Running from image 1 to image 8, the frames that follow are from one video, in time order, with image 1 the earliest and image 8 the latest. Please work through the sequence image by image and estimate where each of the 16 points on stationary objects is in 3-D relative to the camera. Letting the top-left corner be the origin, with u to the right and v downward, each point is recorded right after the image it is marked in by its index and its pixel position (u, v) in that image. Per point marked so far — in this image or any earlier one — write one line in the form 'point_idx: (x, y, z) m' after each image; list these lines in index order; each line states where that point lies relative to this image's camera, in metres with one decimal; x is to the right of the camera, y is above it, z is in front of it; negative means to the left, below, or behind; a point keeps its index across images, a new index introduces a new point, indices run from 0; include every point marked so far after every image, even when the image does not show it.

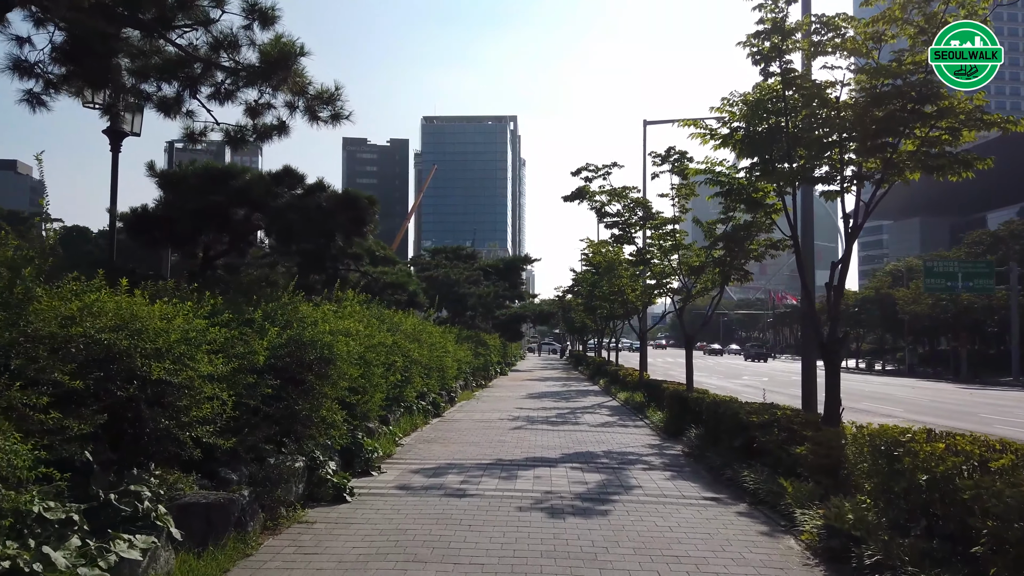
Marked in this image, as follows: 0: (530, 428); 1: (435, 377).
0: (+0.4, -2.8, +15.2) m
1: (-1.7, -2.1, +17.4) m
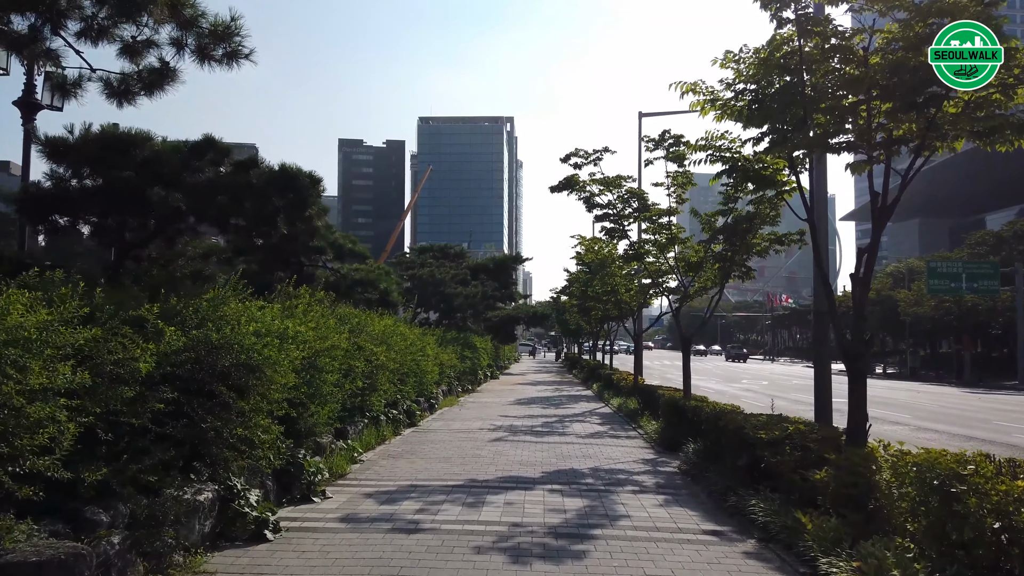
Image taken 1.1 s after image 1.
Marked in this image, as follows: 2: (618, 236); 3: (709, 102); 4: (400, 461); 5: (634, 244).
0: (0.0, -2.8, +13.8) m
1: (-2.1, -2.0, +16.0) m
2: (+2.2, +1.1, +15.7) m
3: (+2.2, +2.1, +8.2) m
4: (-1.7, -2.6, +11.1) m
5: (+2.6, +1.0, +16.2) m
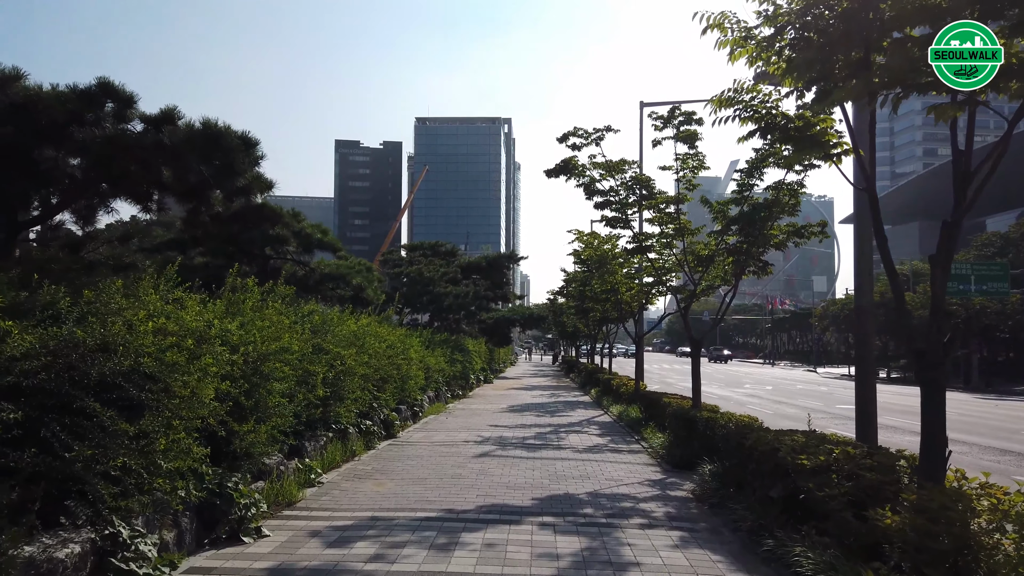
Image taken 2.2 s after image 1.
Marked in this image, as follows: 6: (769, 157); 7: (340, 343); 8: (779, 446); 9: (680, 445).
0: (-0.2, -2.7, +12.2) m
1: (-2.3, -2.0, +14.4) m
2: (+2.0, +1.2, +14.1) m
3: (+2.0, +2.2, +6.7) m
4: (-1.8, -2.5, +9.5) m
5: (+2.4, +1.0, +14.6) m
6: (+4.5, +2.3, +13.3) m
7: (-2.5, -0.8, +11.1) m
8: (+2.5, -1.5, +7.1) m
9: (+2.6, -2.4, +11.3) m
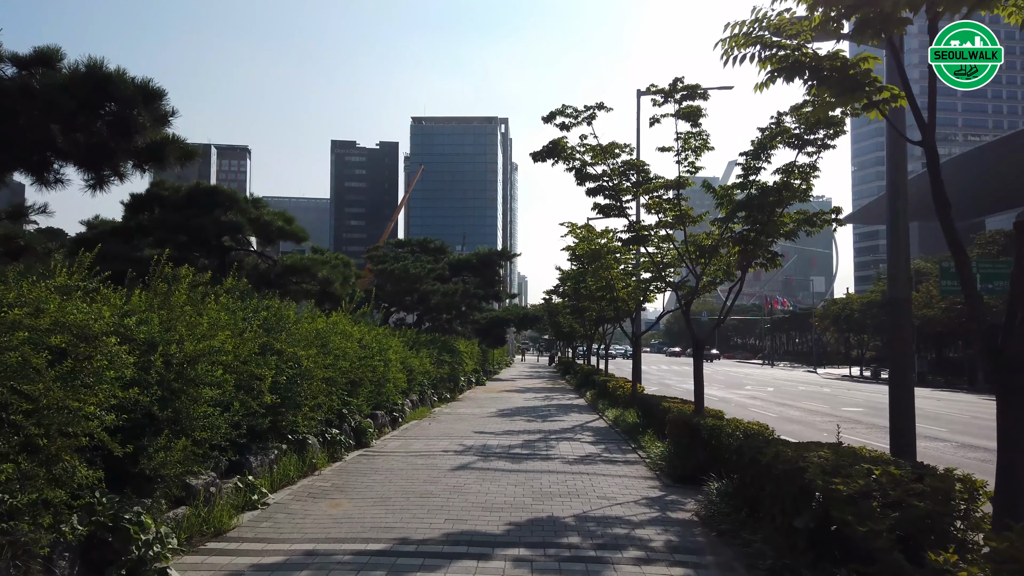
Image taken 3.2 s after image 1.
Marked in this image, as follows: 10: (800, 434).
0: (-0.5, -2.6, +10.9) m
1: (-2.6, -1.9, +13.1) m
2: (+1.7, +1.3, +12.8) m
3: (+1.8, +2.3, +5.4) m
4: (-2.1, -2.4, +8.2) m
5: (+2.2, +1.1, +13.4) m
6: (+4.3, +2.4, +12.0) m
7: (-2.8, -0.7, +9.8) m
8: (+2.3, -1.4, +5.8) m
9: (+2.4, -2.3, +10.0) m
10: (+7.6, -3.9, +19.7) m
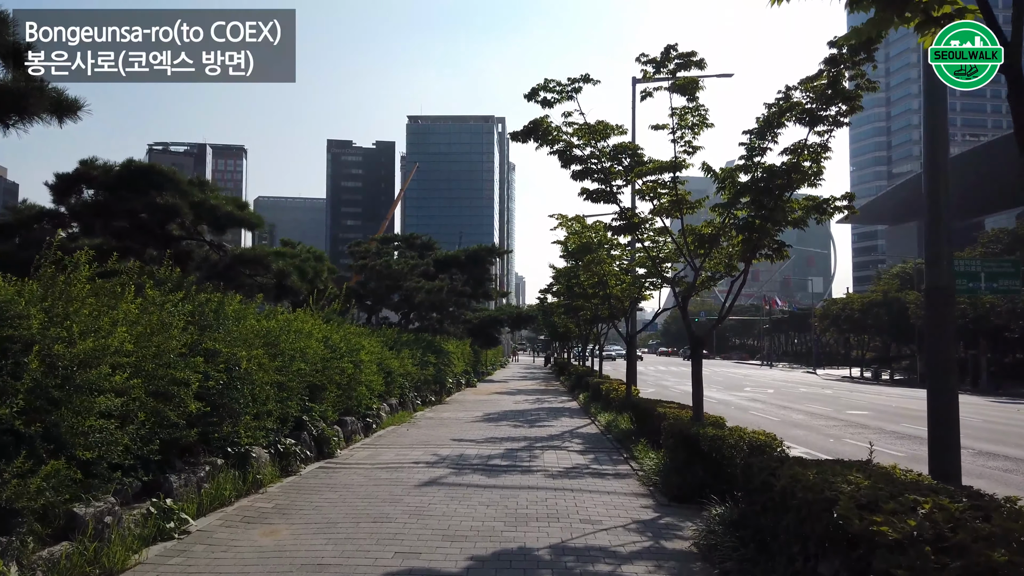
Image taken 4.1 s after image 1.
0: (-0.8, -2.5, +9.7) m
1: (-2.9, -1.8, +11.9) m
2: (+1.4, +1.4, +11.6) m
3: (+1.5, +2.4, +4.2) m
4: (-2.4, -2.3, +7.0) m
5: (+1.8, +1.2, +12.2) m
6: (+3.9, +2.5, +10.8) m
7: (-3.1, -0.6, +8.6) m
8: (+2.0, -1.3, +4.6) m
9: (+2.1, -2.2, +8.8) m
10: (+7.3, -3.8, +18.5) m
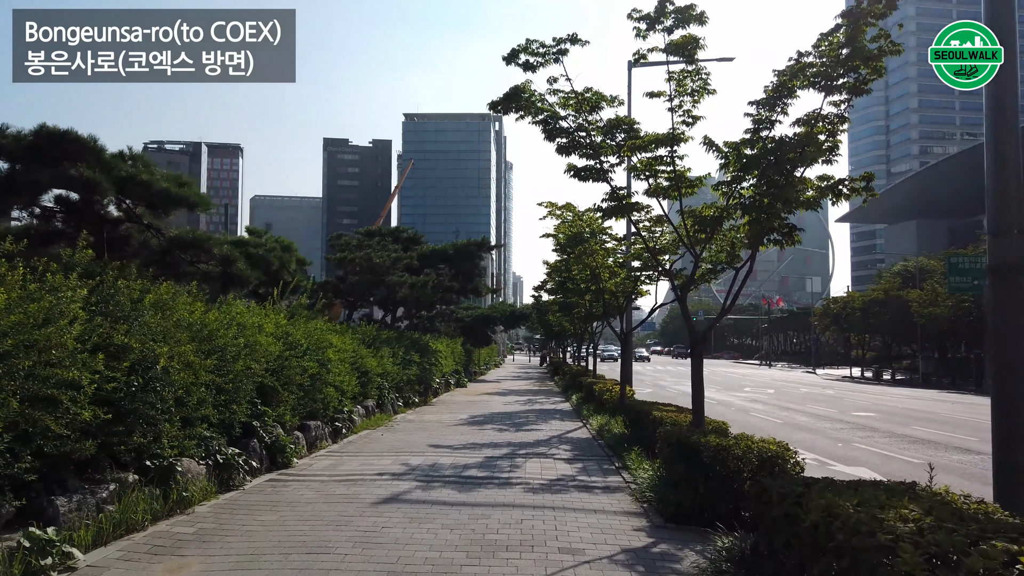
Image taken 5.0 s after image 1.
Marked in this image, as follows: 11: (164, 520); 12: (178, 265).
0: (-1.1, -2.4, +8.5) m
1: (-3.2, -1.6, +10.6) m
2: (+1.1, +1.5, +10.4) m
3: (+1.2, +2.5, +2.9) m
4: (-2.7, -2.1, +5.7) m
5: (+1.5, +1.4, +10.9) m
6: (+3.6, +2.7, +9.6) m
7: (-3.4, -0.5, +7.3) m
8: (+1.7, -1.1, +3.4) m
9: (+1.8, -2.1, +7.6) m
10: (+7.0, -3.6, +17.3) m
11: (-3.3, -2.2, +7.0) m
12: (-4.5, +0.3, +10.2) m
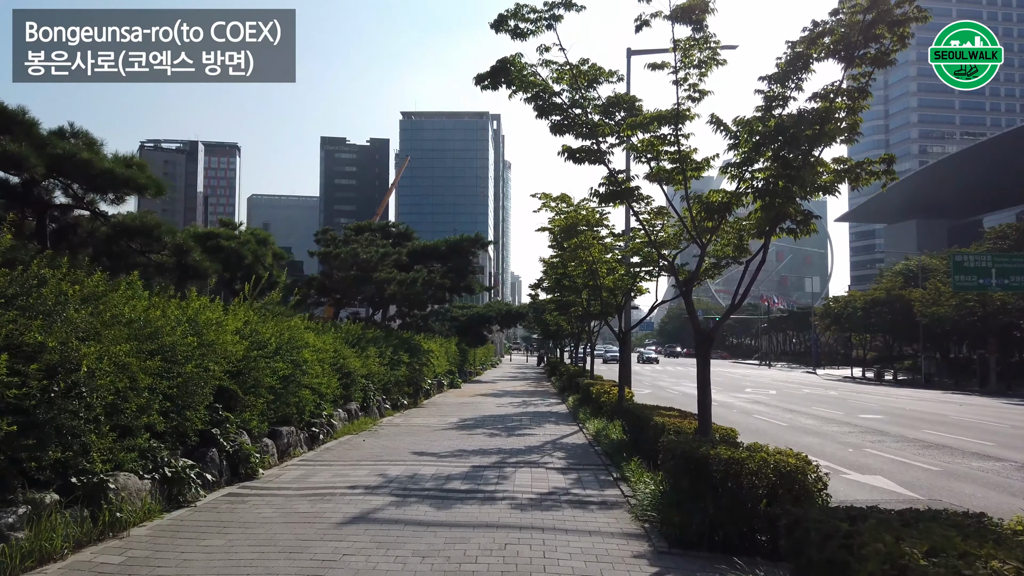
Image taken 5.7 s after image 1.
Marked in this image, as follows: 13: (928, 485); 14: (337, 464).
0: (-1.2, -2.3, +7.5) m
1: (-3.4, -1.5, +9.7) m
2: (+1.0, +1.6, +9.4) m
3: (+1.0, +2.6, +2.0) m
4: (-2.8, -2.0, +4.8) m
5: (+1.4, +1.5, +10.0) m
6: (+3.5, +2.8, +8.6) m
7: (-3.6, -0.4, +6.4) m
8: (+1.5, -1.1, +2.4) m
9: (+1.6, -2.0, +6.6) m
10: (+6.8, -3.5, +16.4) m
11: (-3.4, -2.1, +6.0) m
12: (-4.6, +0.4, +9.3) m
13: (+6.6, -3.1, +11.9) m
14: (-2.5, -2.5, +10.7) m
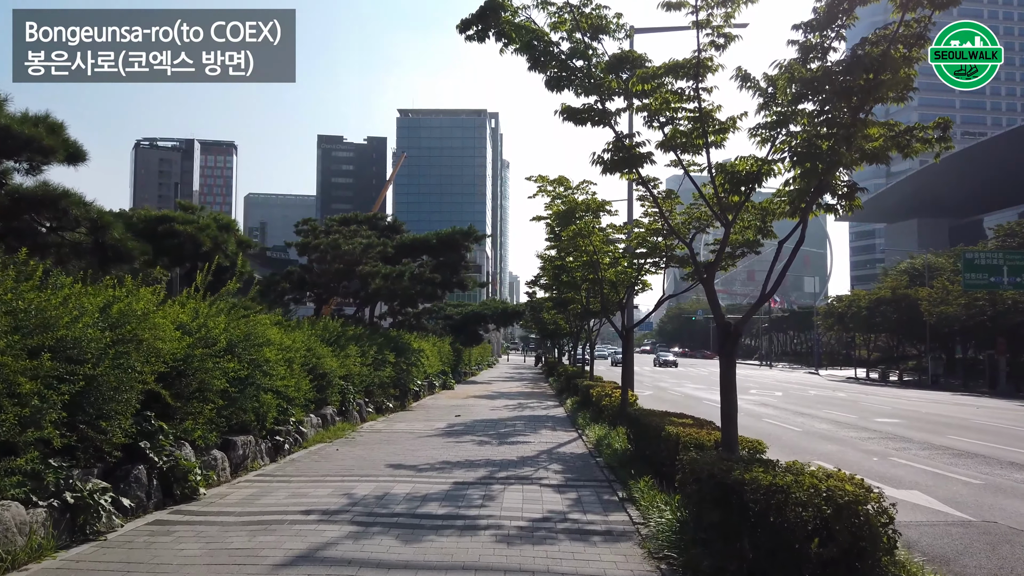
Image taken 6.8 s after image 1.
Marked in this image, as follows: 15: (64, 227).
0: (-1.4, -2.1, +6.1) m
1: (-3.5, -1.4, +8.2) m
2: (+0.8, +1.7, +8.0) m
3: (+0.9, +2.8, +0.6) m
4: (-3.0, -1.9, +3.3) m
5: (+1.2, +1.6, +8.5) m
6: (+3.4, +2.9, +7.2) m
7: (-3.7, -0.2, +4.9) m
8: (+1.4, -0.9, +1.0) m
9: (+1.5, -1.9, +5.2) m
10: (+6.6, -3.4, +14.9) m
11: (-3.5, -1.9, +4.6) m
12: (-4.8, +0.5, +7.8) m
13: (+6.5, -3.0, +10.4) m
14: (-2.6, -2.4, +9.2) m
15: (-5.0, +0.7, +8.9) m
